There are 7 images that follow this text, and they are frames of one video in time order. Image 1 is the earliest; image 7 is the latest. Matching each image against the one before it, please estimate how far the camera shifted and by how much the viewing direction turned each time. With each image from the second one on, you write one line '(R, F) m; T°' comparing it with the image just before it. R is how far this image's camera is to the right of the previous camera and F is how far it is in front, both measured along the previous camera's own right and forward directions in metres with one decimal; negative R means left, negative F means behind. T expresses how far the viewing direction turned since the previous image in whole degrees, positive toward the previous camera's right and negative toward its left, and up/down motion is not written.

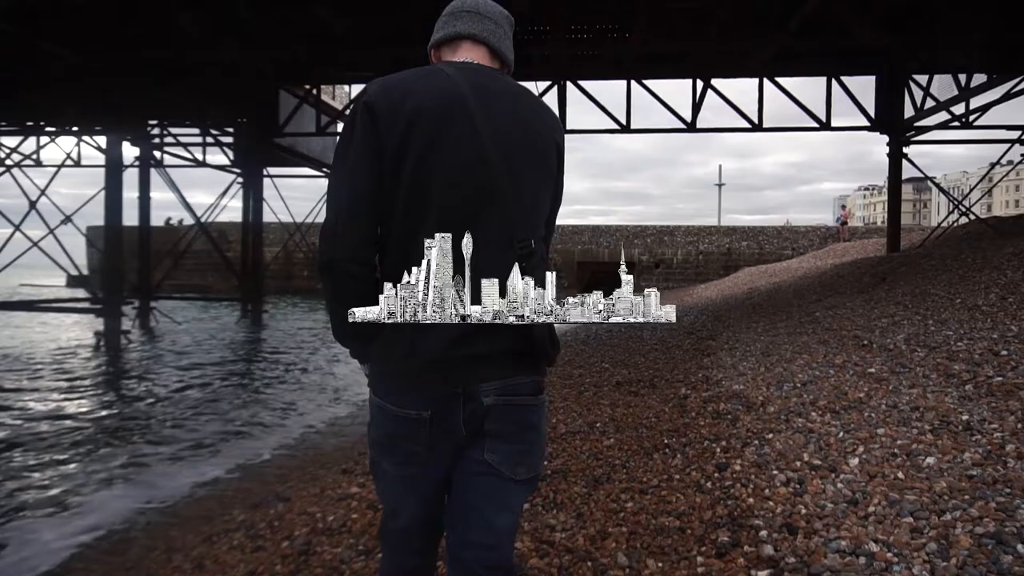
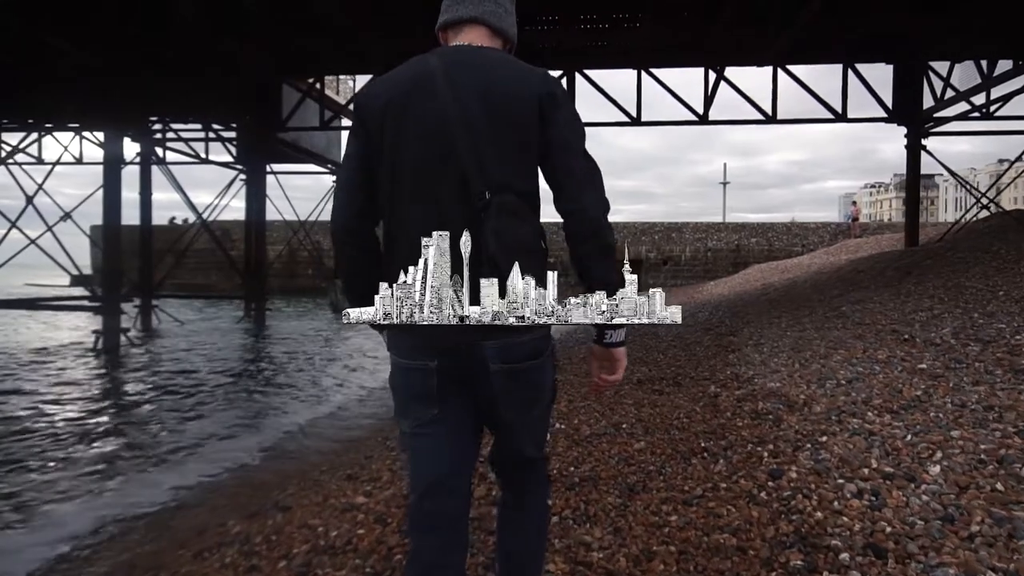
(-0.1, +0.5) m; 0°
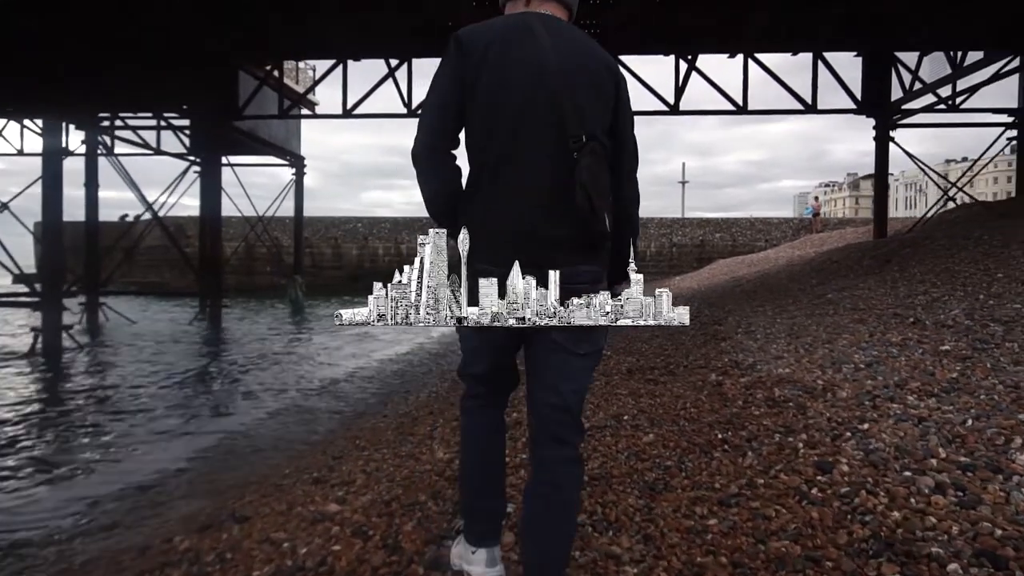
(-0.2, +0.6) m; +3°
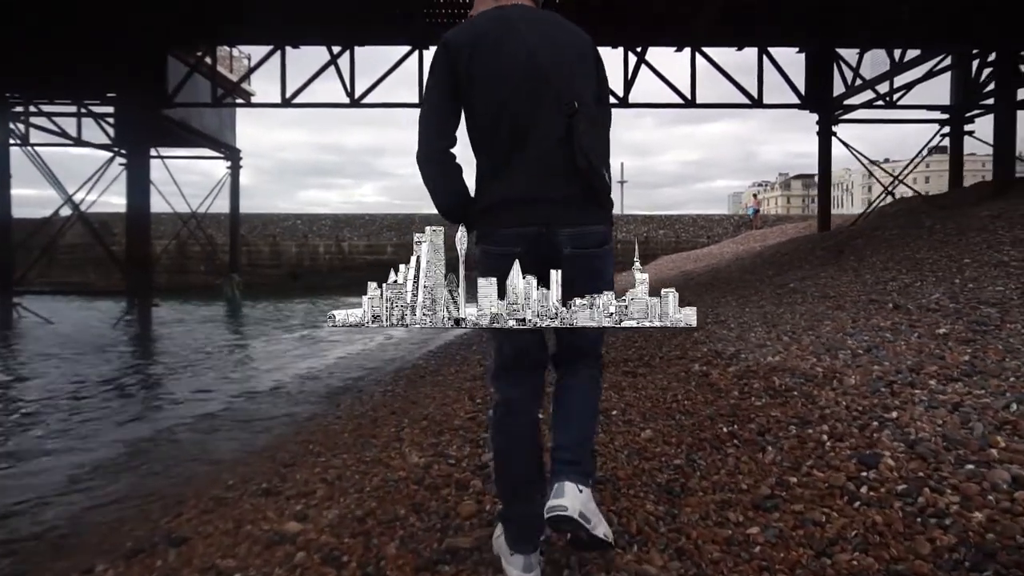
(-0.2, +0.5) m; +5°
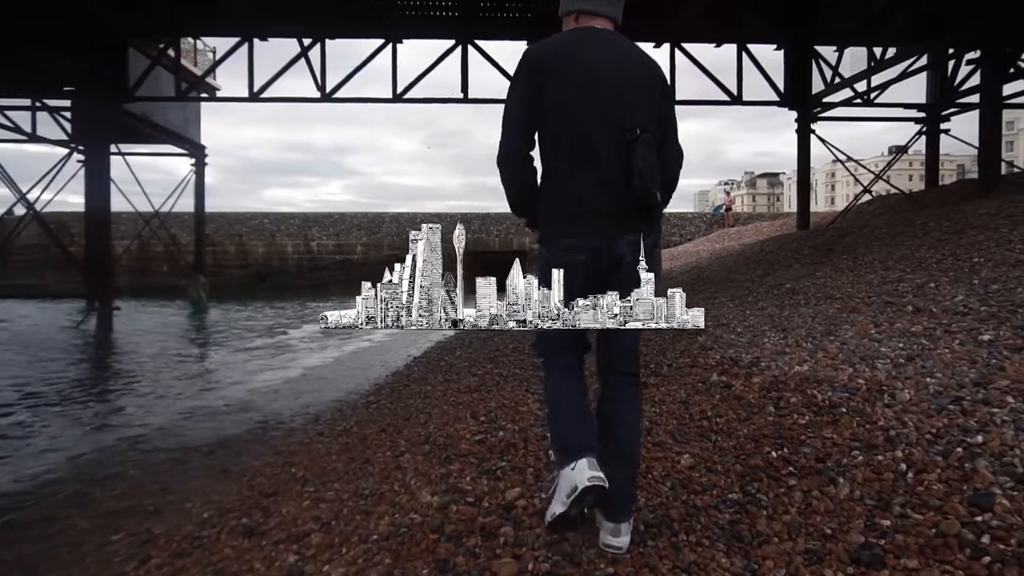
(-0.3, +0.5) m; +2°
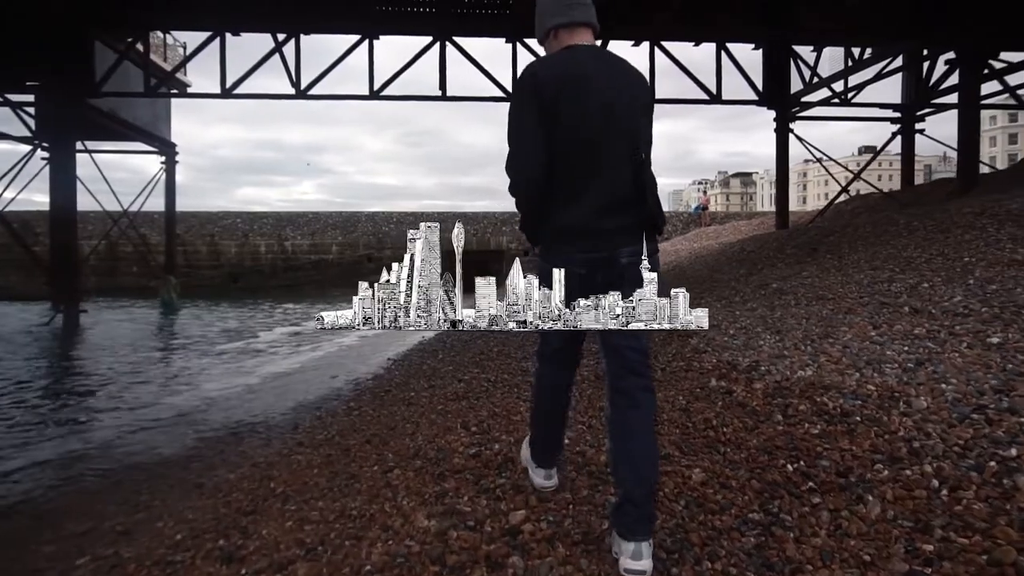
(-0.1, +0.2) m; +2°
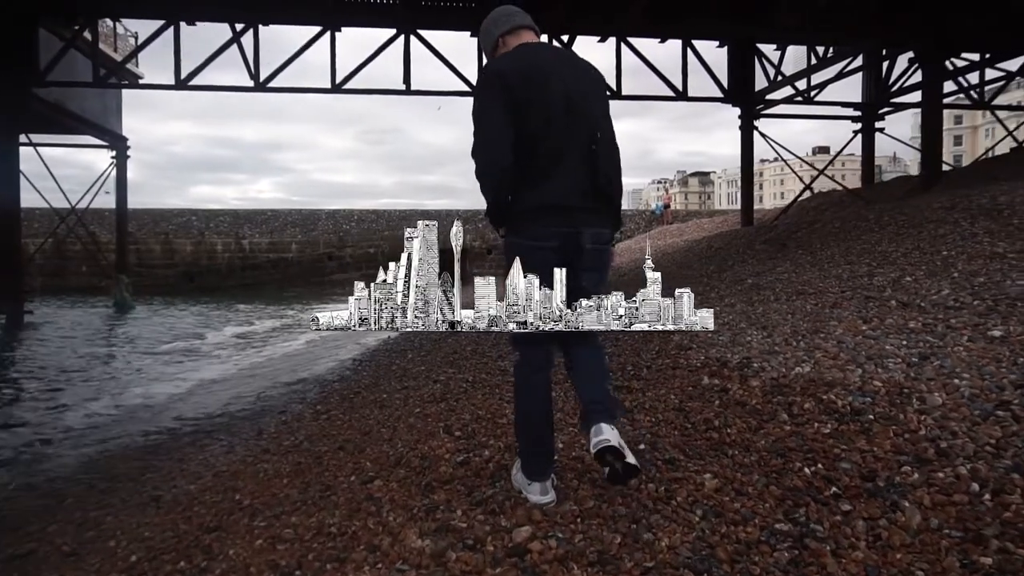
(-0.2, +0.3) m; +3°
